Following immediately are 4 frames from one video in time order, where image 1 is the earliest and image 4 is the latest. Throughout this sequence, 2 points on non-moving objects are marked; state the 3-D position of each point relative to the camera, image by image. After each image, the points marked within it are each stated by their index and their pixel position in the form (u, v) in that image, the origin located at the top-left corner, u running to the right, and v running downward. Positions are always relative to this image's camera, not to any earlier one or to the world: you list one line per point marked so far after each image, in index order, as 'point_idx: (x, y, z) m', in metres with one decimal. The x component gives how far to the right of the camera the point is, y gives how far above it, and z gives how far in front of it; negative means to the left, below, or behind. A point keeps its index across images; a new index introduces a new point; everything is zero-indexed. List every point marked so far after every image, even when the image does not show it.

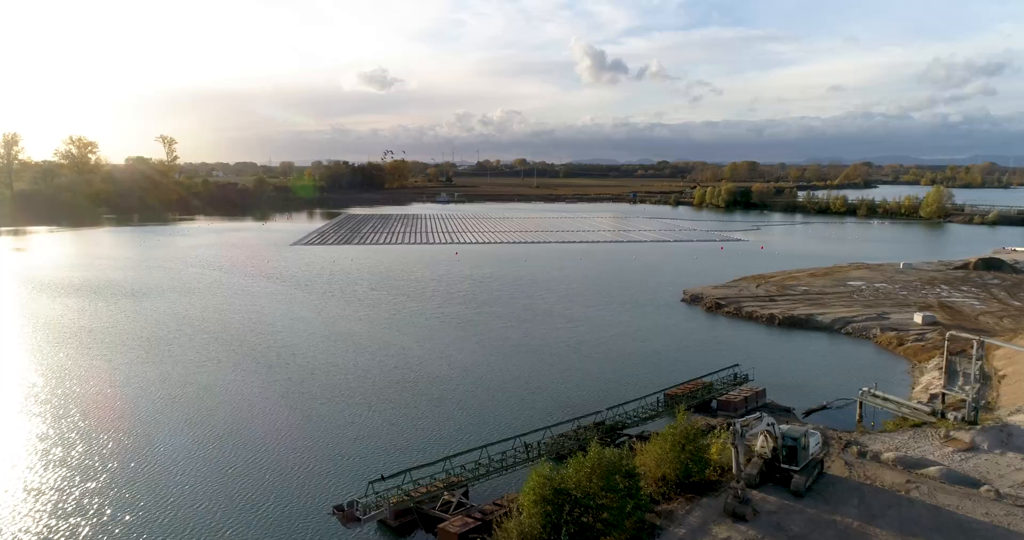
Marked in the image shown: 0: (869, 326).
0: (+8.8, -1.4, +16.2) m
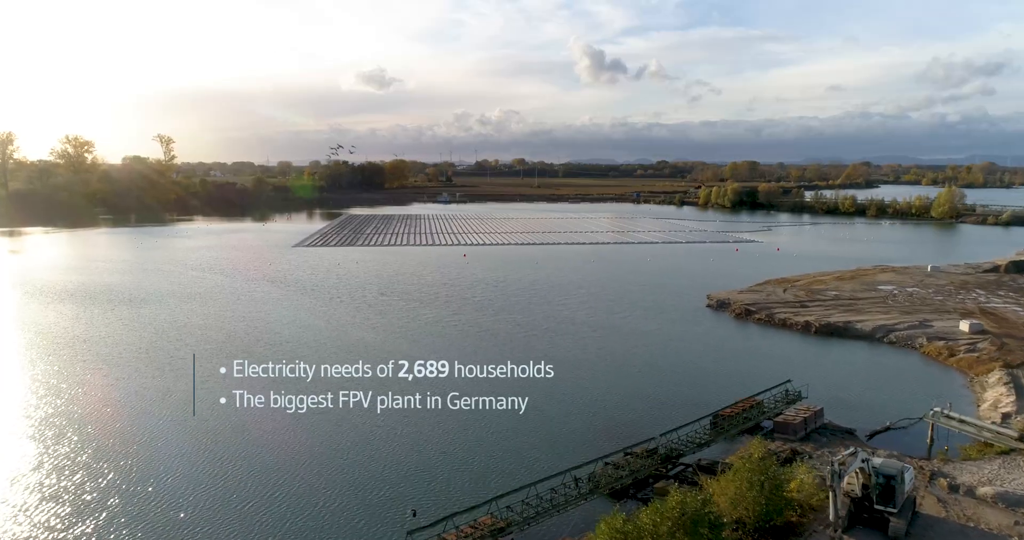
0: (+9.3, -1.5, +15.2) m
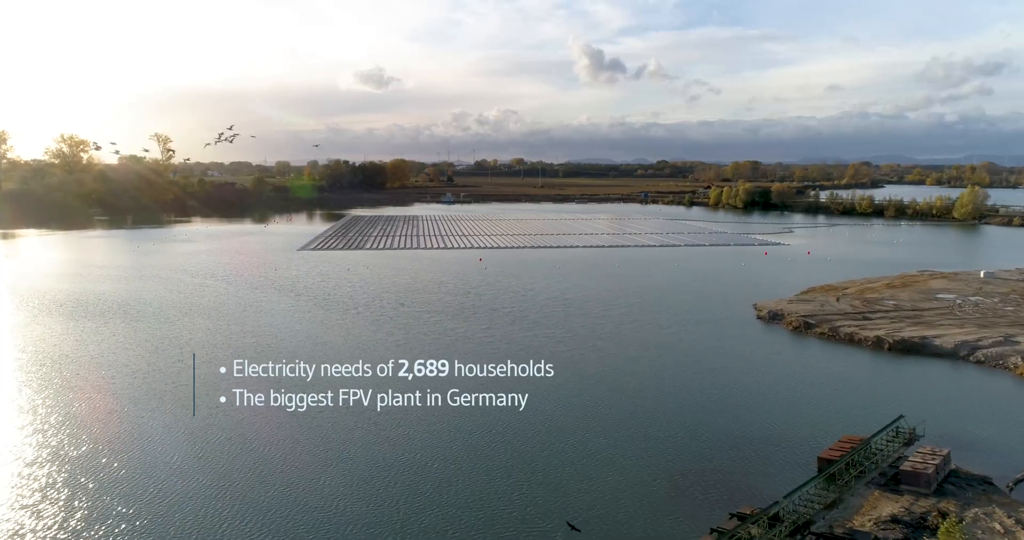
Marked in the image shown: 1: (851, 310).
0: (+10.2, -1.7, +13.6) m
1: (+9.1, -1.1, +17.5) m
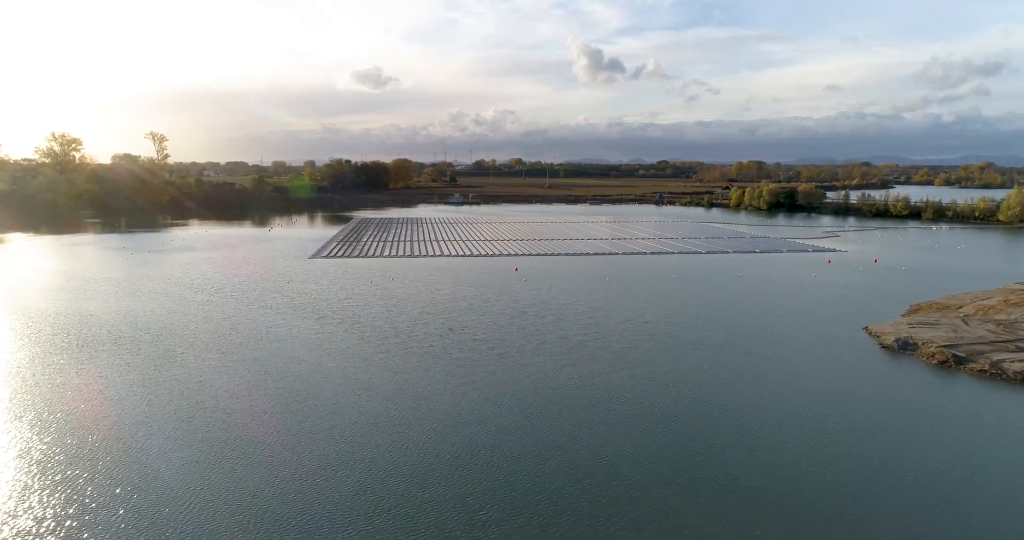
0: (+11.8, -2.1, +10.6) m
1: (+10.7, -1.5, +14.6) m
